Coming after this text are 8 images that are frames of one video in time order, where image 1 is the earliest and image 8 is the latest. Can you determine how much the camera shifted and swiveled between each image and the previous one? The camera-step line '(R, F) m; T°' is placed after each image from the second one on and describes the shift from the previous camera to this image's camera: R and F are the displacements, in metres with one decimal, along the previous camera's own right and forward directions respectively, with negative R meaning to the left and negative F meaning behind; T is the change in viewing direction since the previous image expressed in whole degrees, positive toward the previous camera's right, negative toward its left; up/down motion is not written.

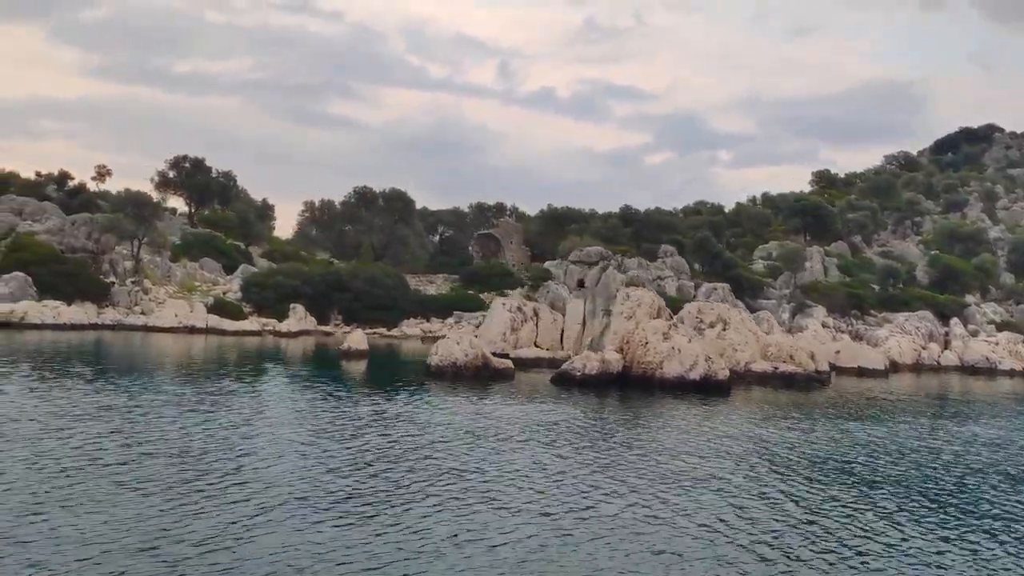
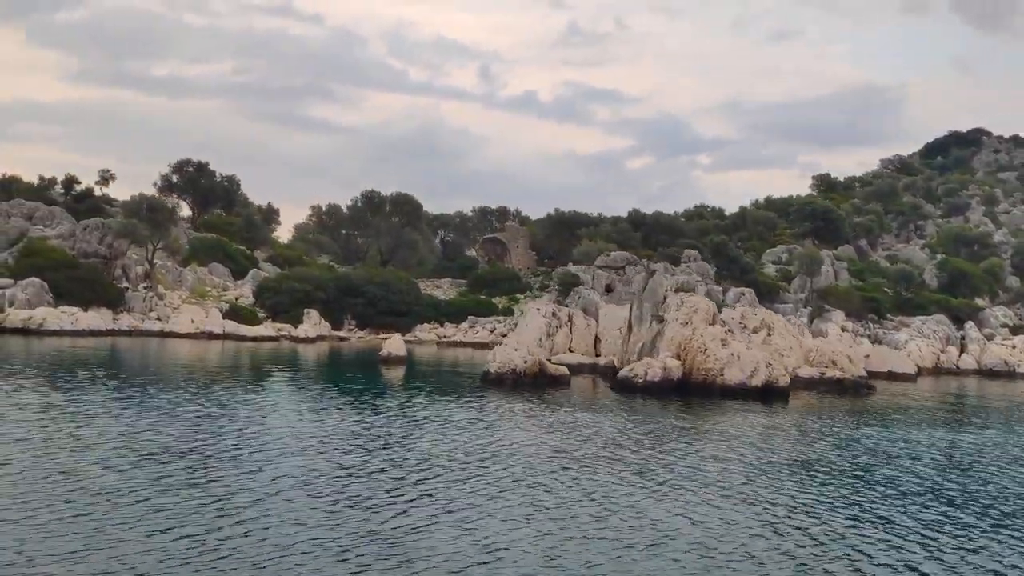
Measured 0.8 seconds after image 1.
(-3.5, +0.1) m; +1°
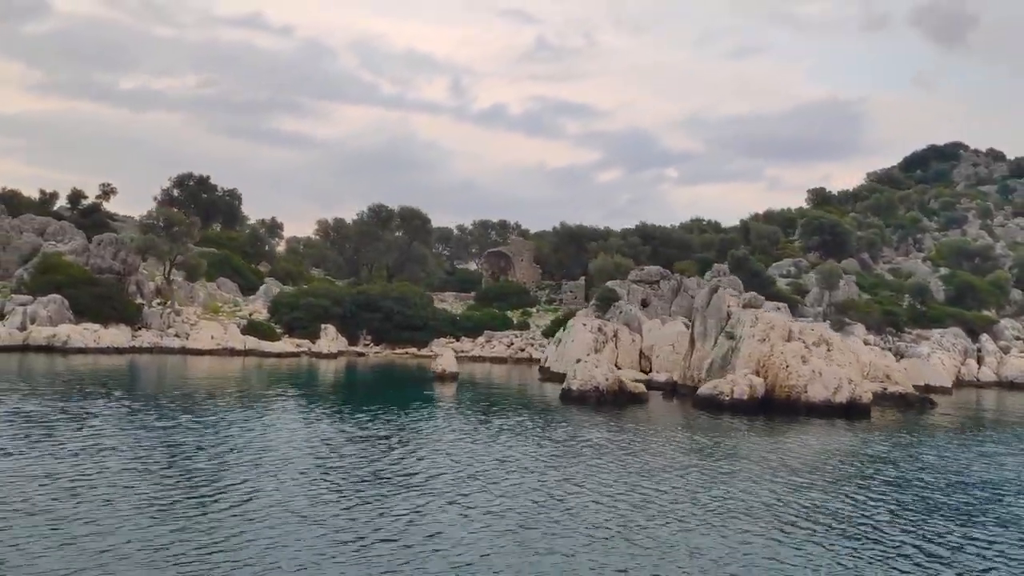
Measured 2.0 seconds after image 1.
(-5.1, +0.1) m; +2°
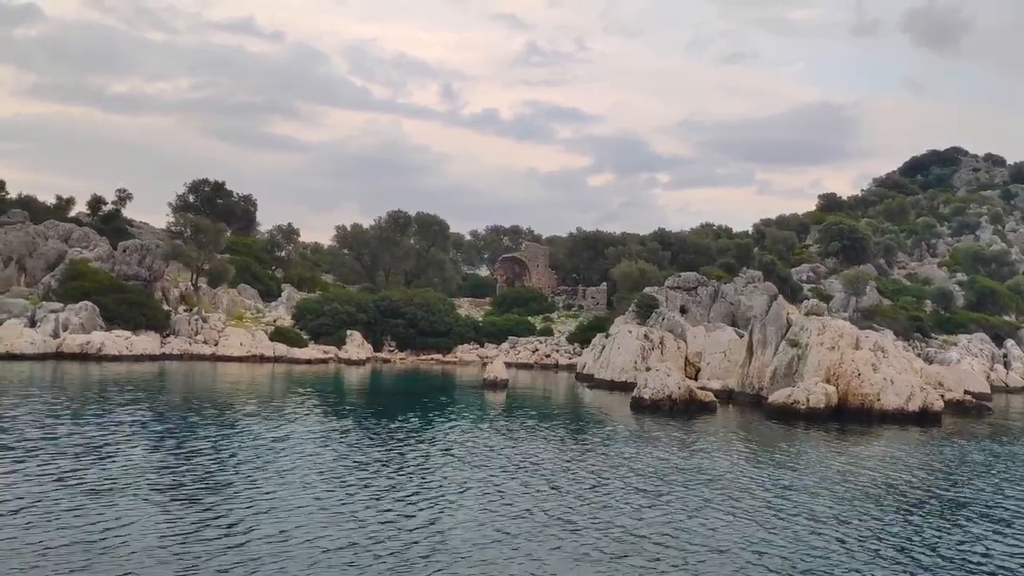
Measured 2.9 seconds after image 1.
(-3.8, 0.0) m; 0°
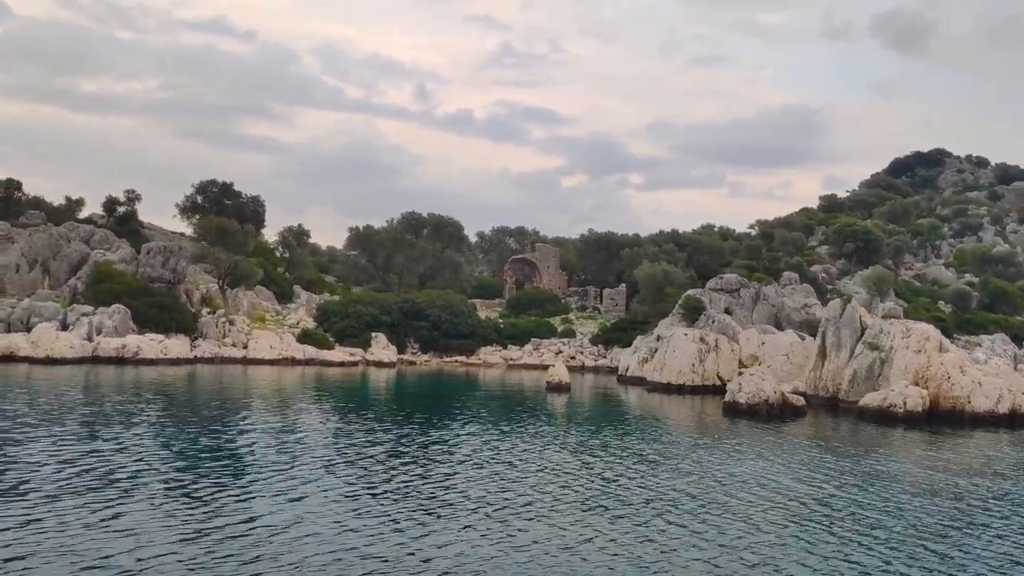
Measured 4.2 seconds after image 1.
(-5.7, 0.0) m; +1°
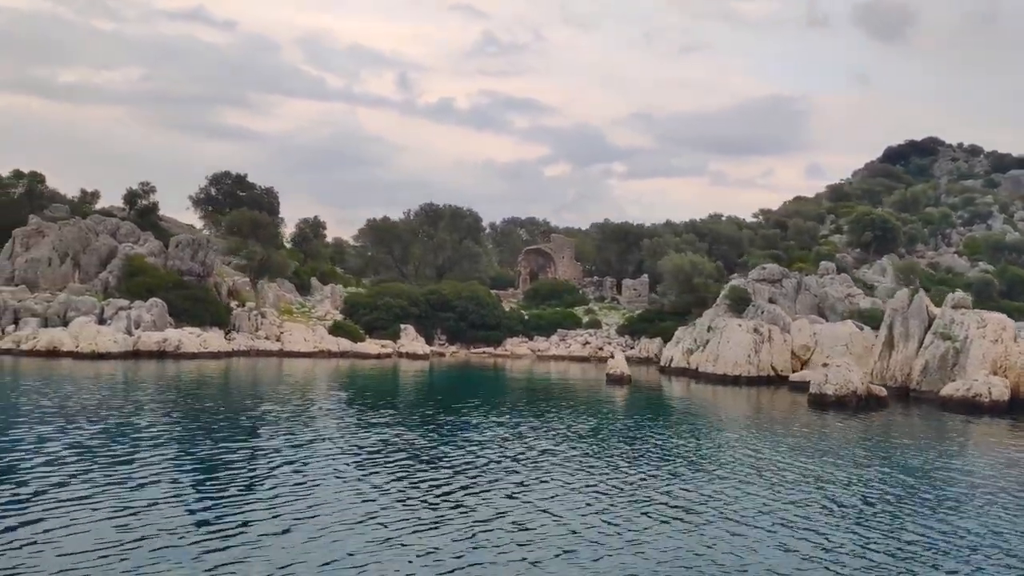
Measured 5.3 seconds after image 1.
(-5.0, -0.1) m; +1°
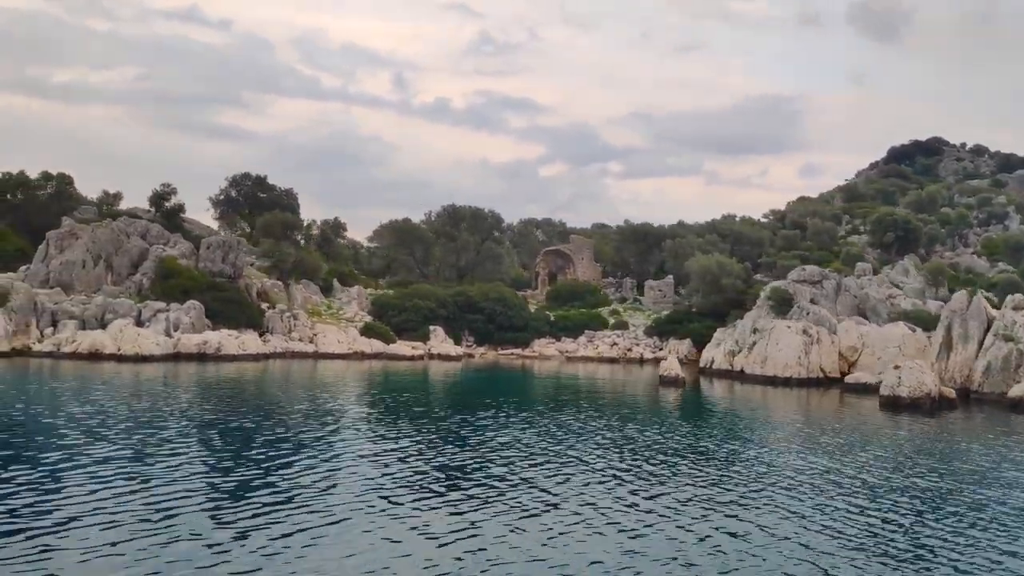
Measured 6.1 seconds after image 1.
(-3.9, -0.1) m; 0°
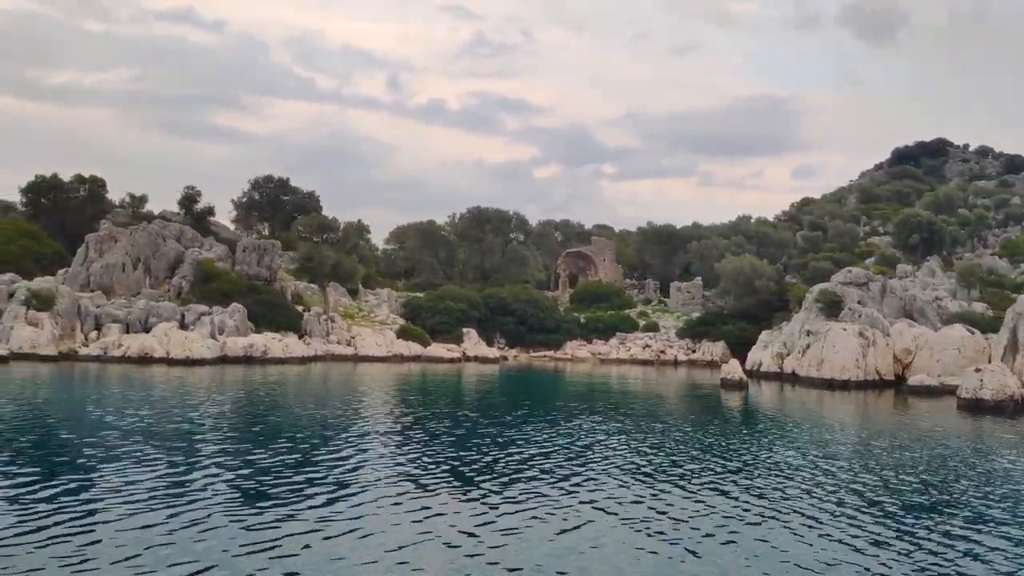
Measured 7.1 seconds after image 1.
(-4.6, -0.3) m; 0°
